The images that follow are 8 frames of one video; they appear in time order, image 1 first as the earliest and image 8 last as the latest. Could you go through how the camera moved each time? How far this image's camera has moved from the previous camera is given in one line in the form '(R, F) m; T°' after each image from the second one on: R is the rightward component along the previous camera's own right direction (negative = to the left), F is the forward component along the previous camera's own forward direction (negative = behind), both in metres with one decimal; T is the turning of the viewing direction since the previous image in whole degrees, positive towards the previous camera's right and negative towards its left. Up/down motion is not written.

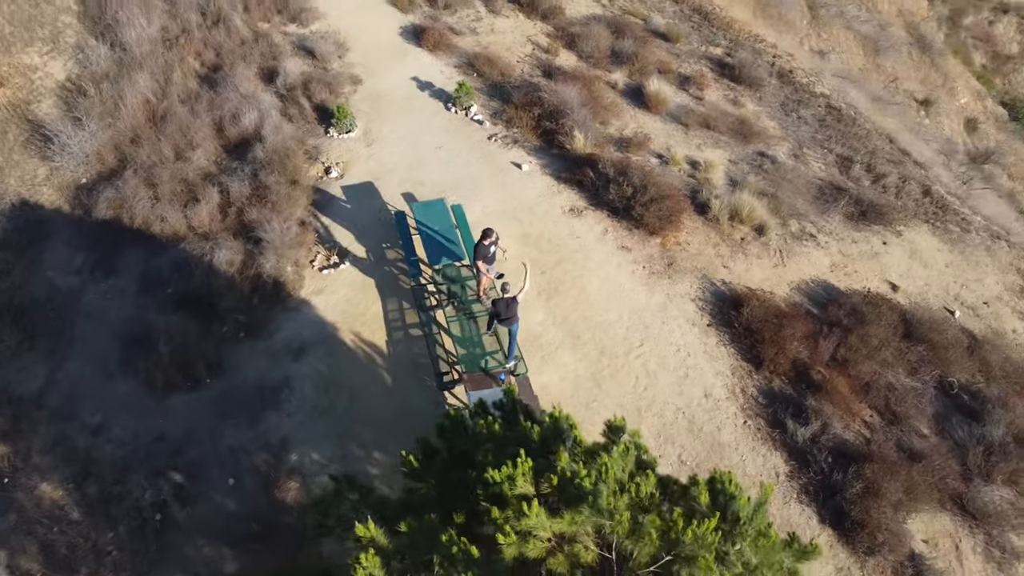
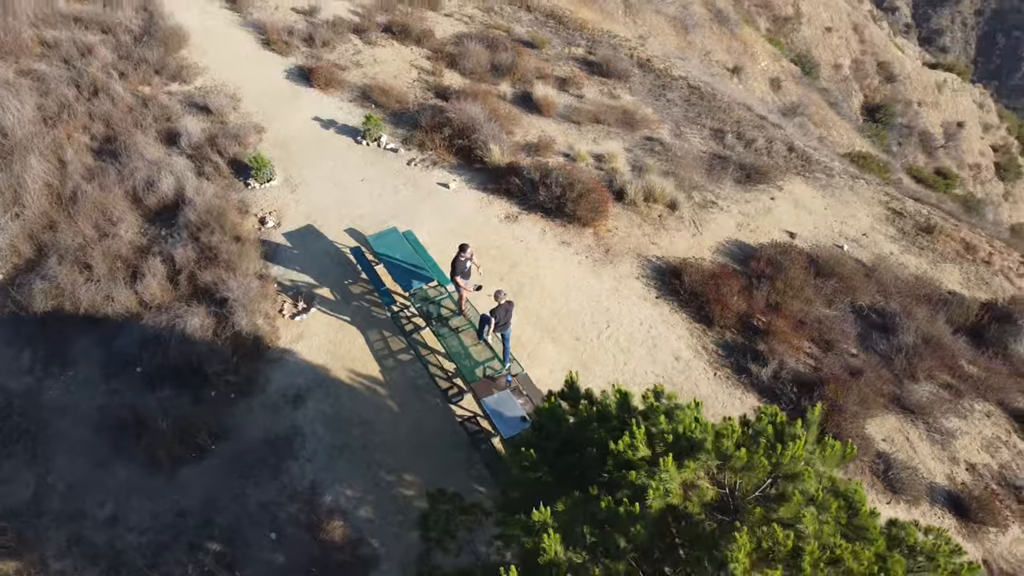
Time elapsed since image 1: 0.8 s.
(-1.7, -0.5) m; +11°
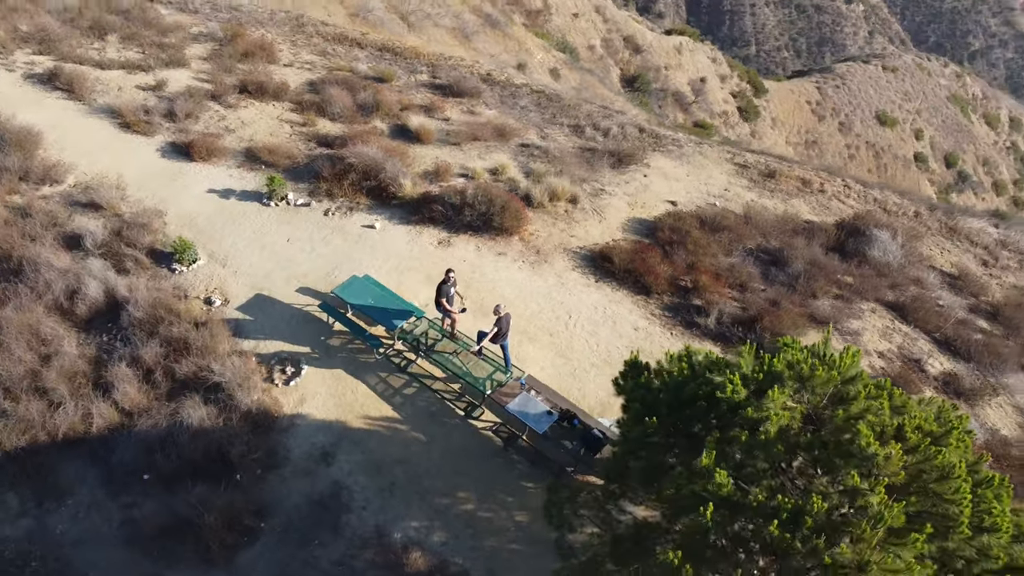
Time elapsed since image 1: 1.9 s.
(-2.4, -0.7) m; +14°
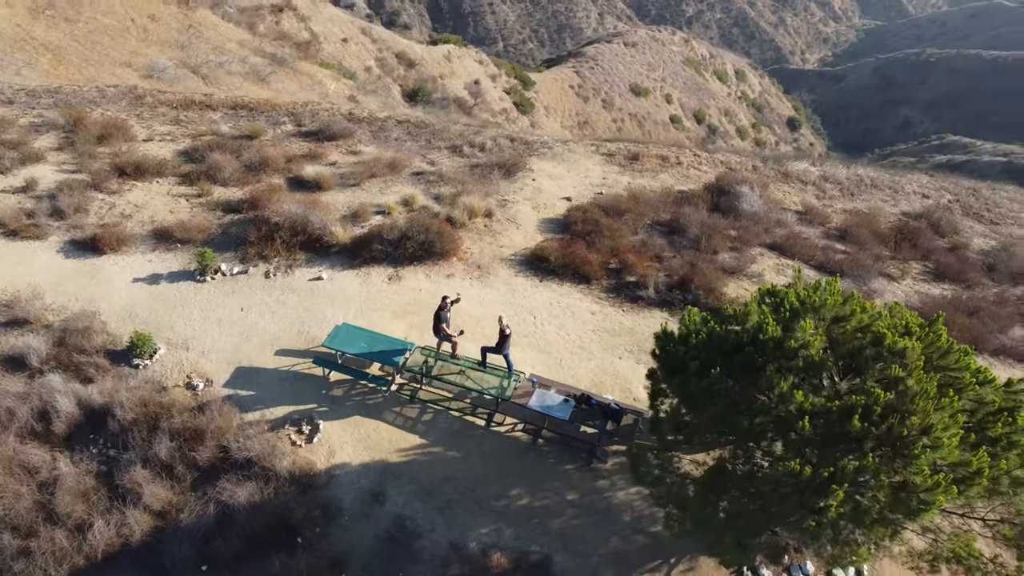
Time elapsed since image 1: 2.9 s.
(-2.7, -0.7) m; +14°
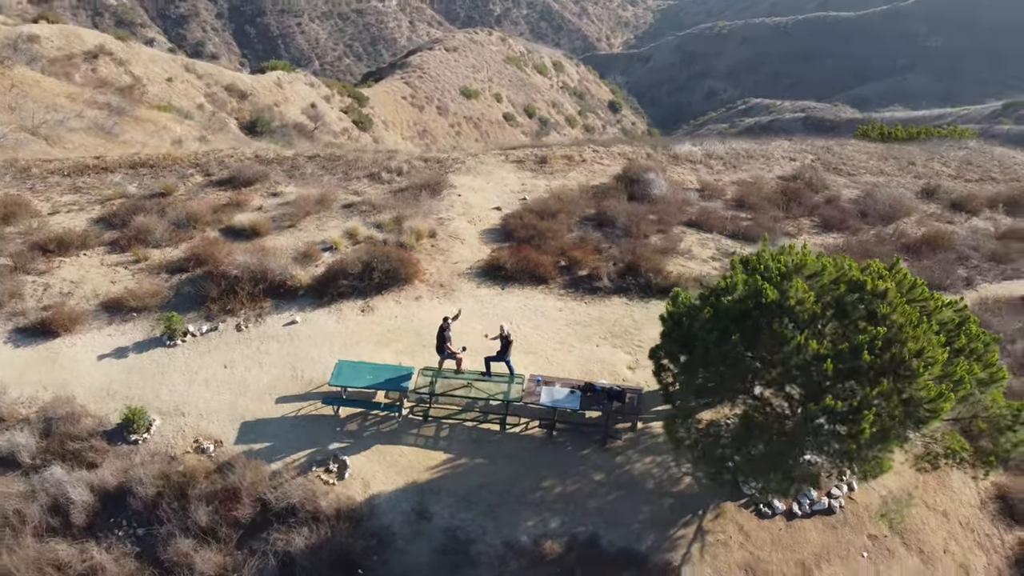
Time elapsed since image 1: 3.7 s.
(-2.1, -0.6) m; +10°
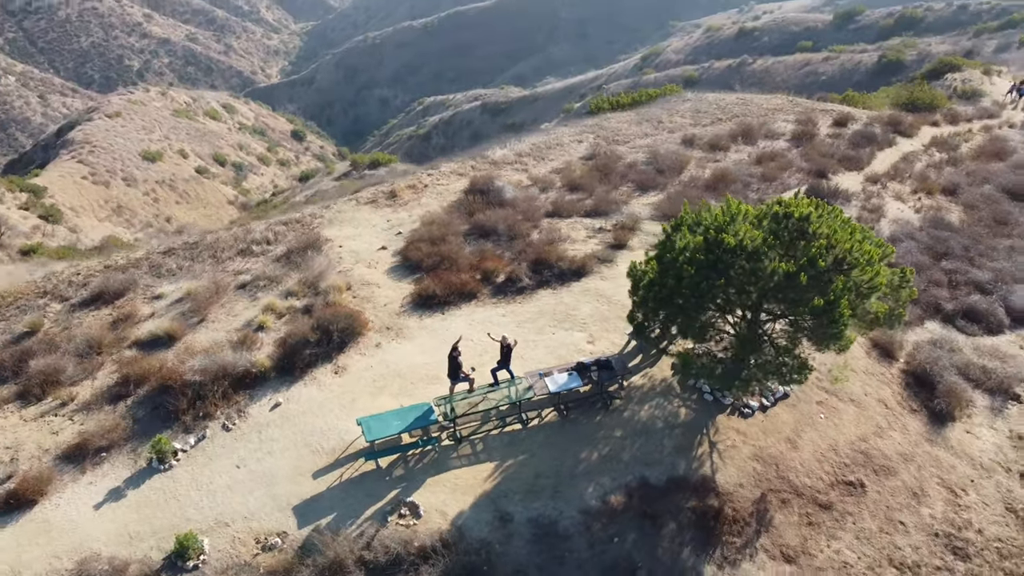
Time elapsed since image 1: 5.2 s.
(-4.3, -0.9) m; +19°
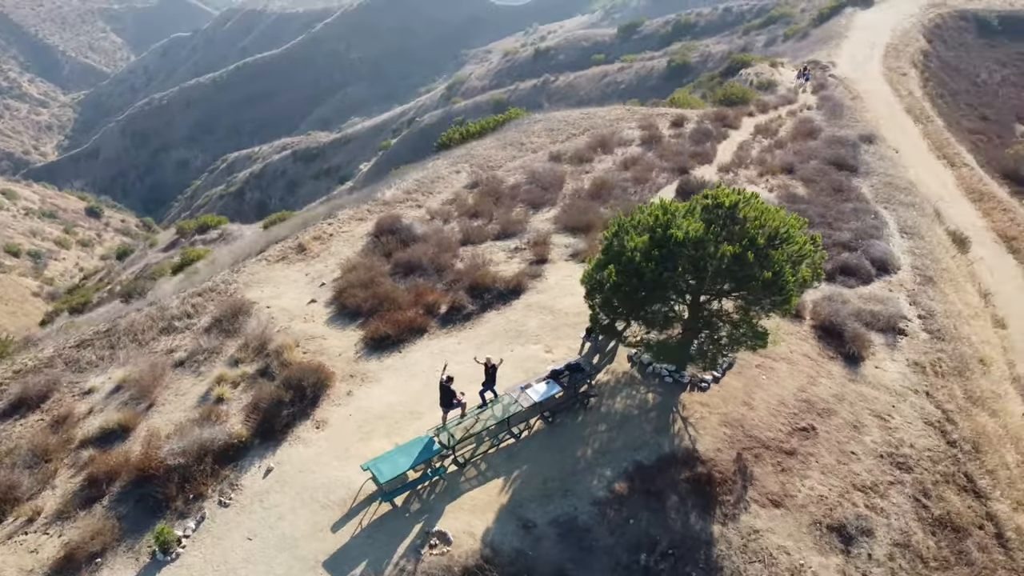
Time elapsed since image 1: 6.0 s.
(-2.5, -0.6) m; +12°
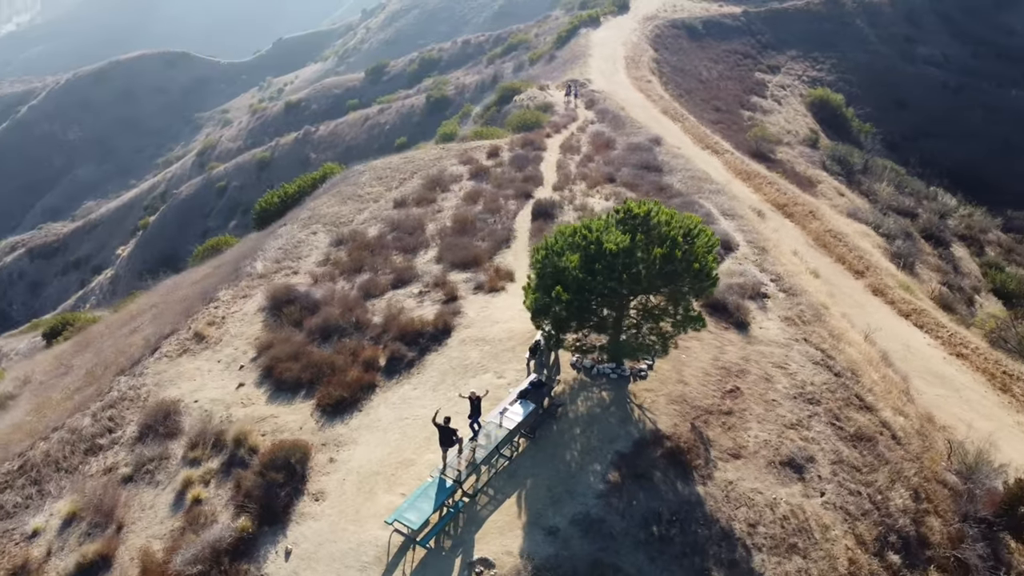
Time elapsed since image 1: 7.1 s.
(-3.6, -0.8) m; +16°
